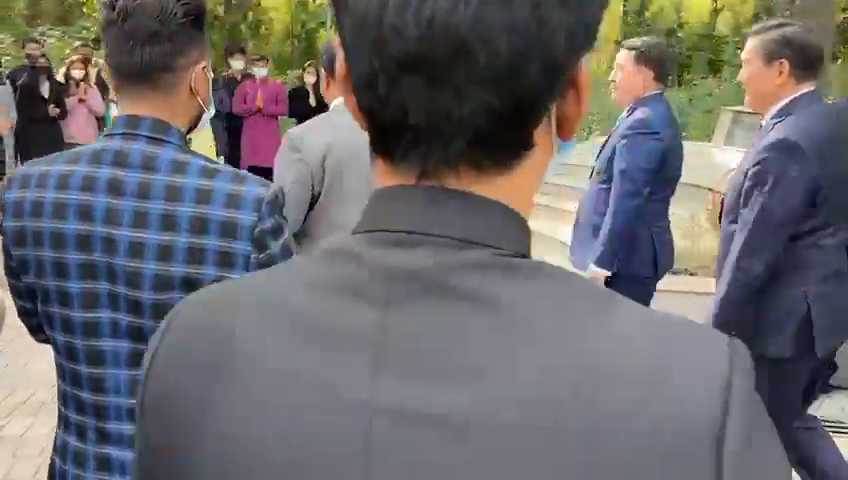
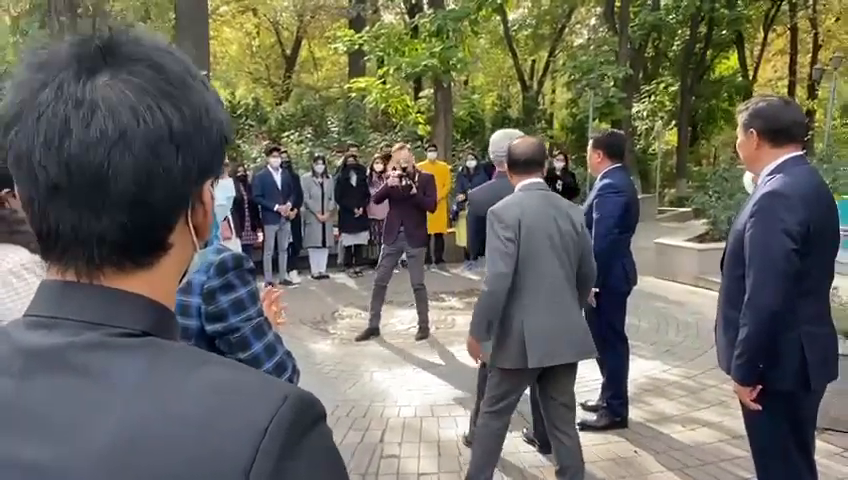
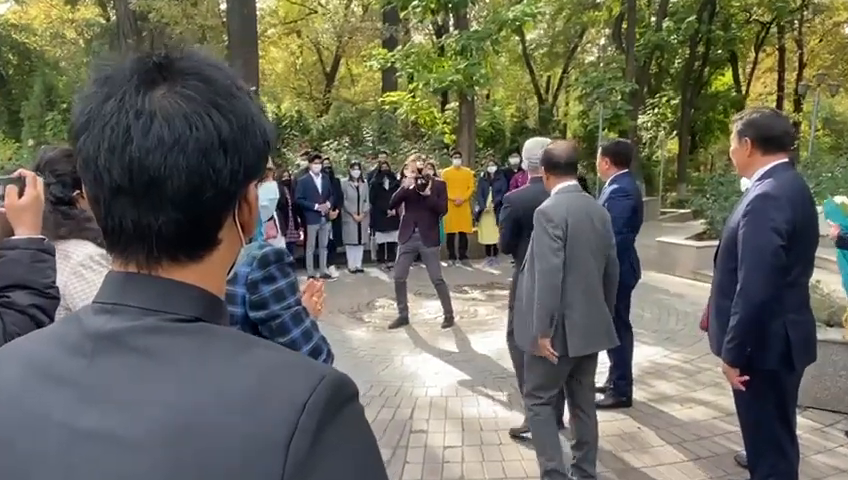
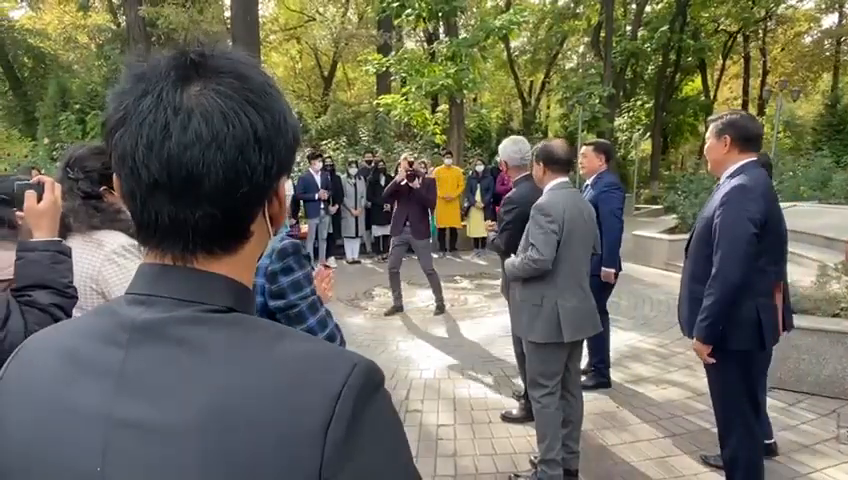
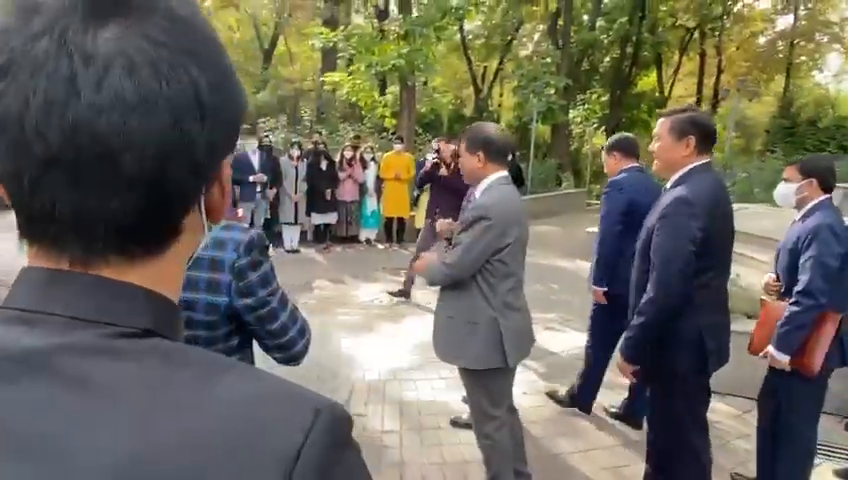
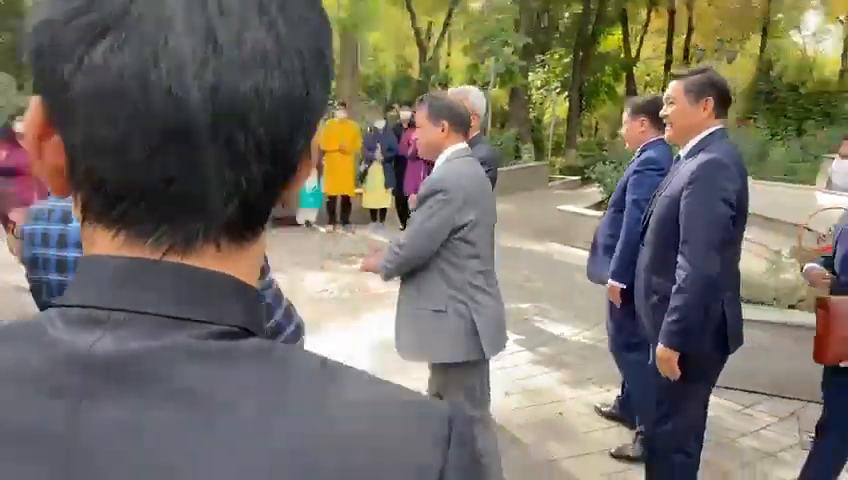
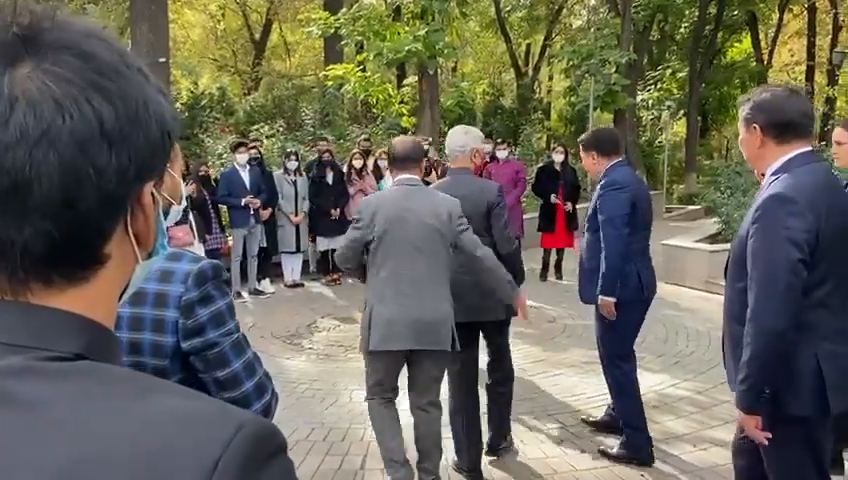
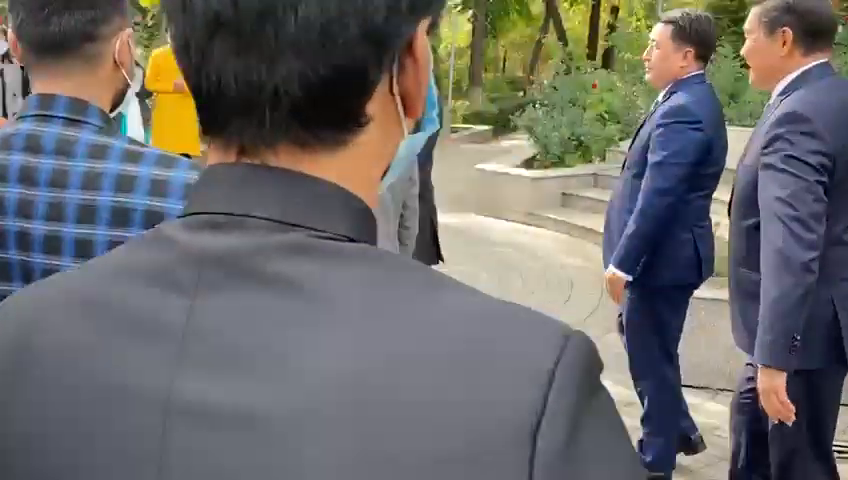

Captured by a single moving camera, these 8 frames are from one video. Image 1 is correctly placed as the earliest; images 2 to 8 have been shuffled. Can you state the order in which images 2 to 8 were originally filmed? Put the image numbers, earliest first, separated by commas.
8, 6, 5, 4, 3, 2, 7
